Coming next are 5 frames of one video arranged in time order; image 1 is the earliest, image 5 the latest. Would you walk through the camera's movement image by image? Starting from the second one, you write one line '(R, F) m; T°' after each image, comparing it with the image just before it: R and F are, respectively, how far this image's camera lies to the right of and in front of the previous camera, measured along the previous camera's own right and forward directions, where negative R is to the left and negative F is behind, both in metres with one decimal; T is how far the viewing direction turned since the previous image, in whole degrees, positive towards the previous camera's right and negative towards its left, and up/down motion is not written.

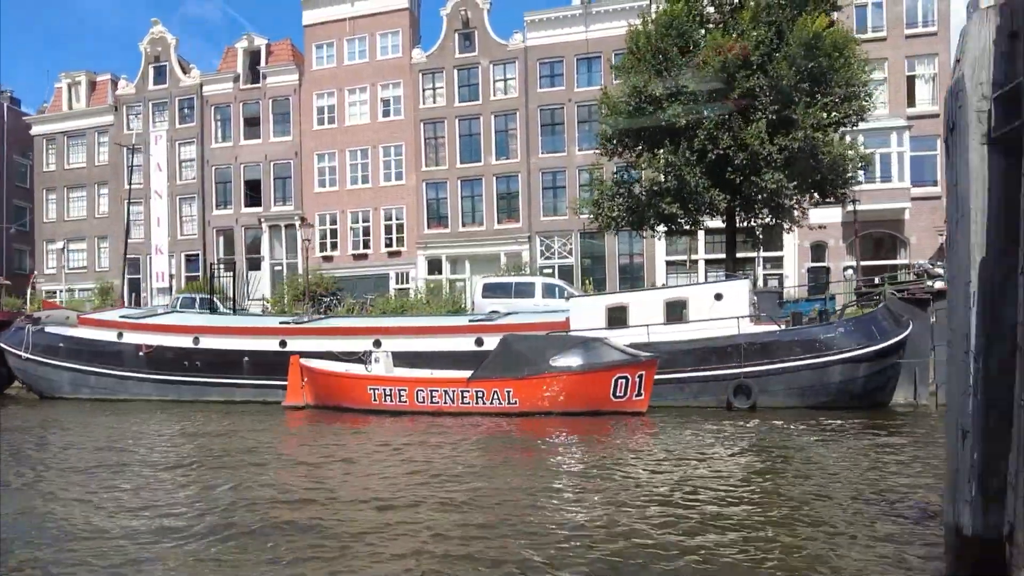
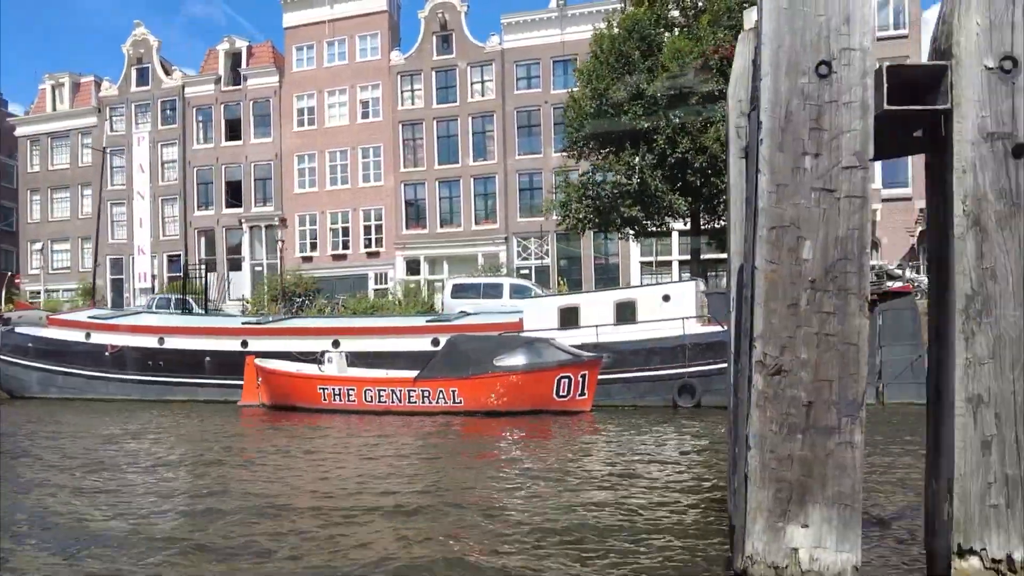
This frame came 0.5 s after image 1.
(+0.9, -0.2) m; 0°
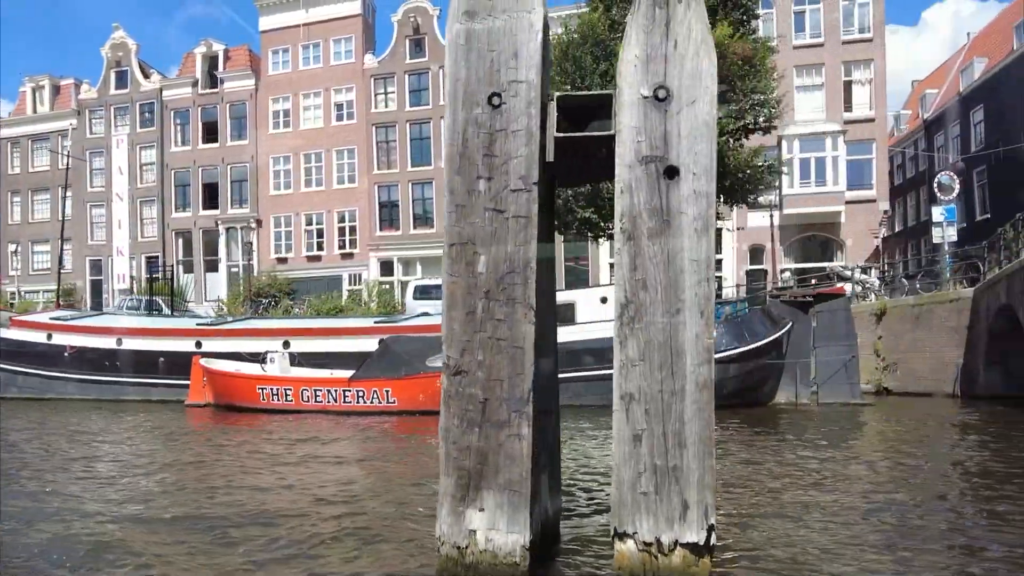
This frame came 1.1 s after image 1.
(+1.2, -0.3) m; 0°
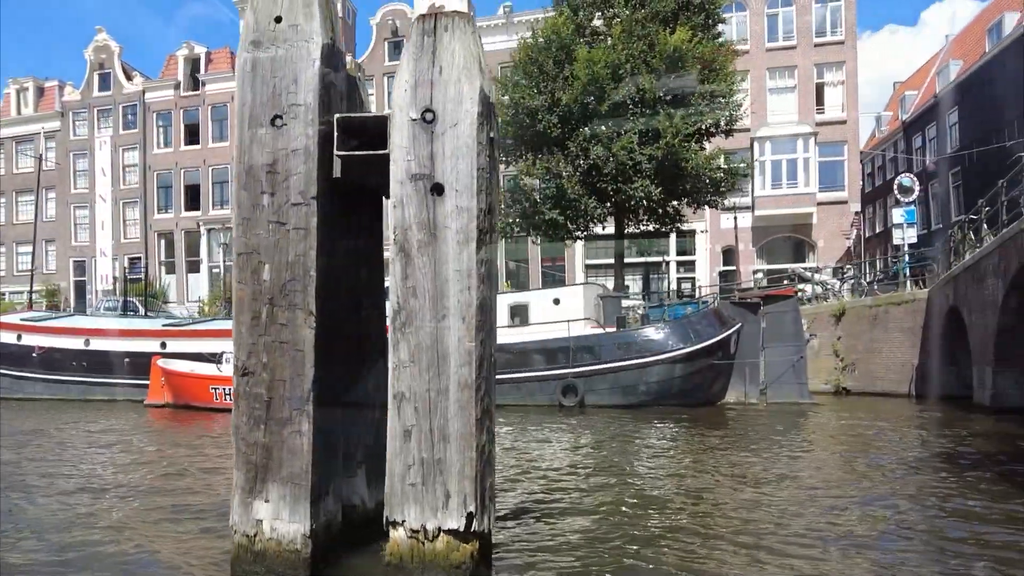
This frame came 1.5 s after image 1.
(+0.9, -0.2) m; 0°
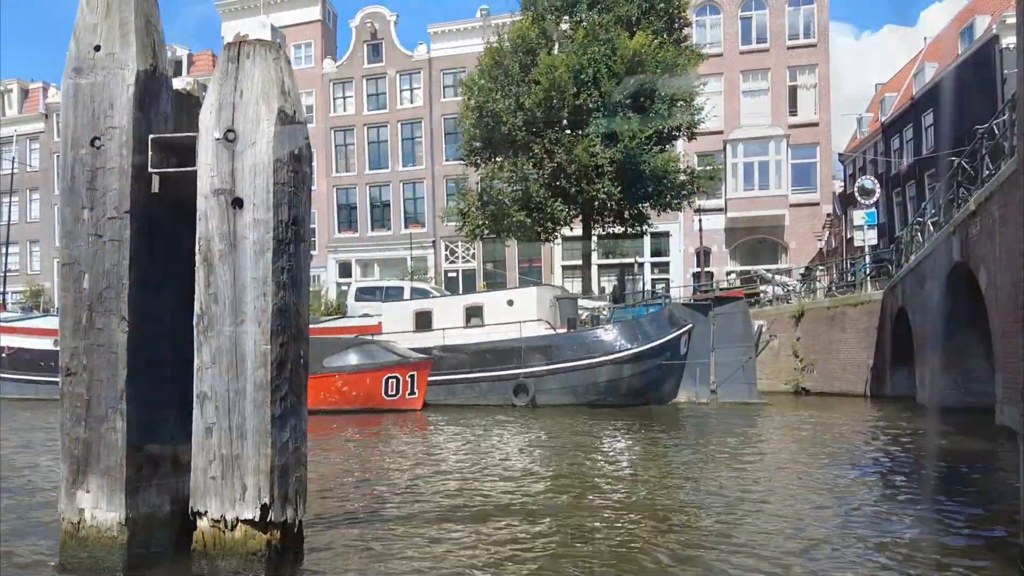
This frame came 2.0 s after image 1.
(+0.9, -0.2) m; 0°
